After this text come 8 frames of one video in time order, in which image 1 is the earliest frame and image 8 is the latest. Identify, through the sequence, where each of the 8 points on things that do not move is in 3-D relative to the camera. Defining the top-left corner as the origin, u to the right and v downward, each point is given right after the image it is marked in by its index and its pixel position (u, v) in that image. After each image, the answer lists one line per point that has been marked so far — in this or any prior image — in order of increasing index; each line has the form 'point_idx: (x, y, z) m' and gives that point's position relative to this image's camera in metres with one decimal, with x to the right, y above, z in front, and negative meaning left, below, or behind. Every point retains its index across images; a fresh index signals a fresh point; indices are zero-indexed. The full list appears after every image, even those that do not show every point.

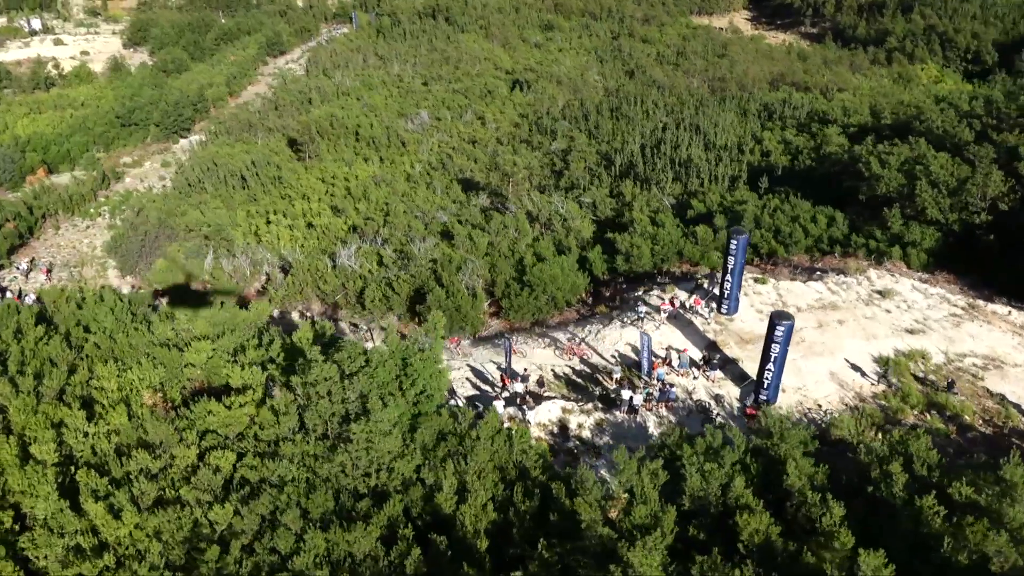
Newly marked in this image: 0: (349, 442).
0: (-3.7, -3.5, +19.4) m
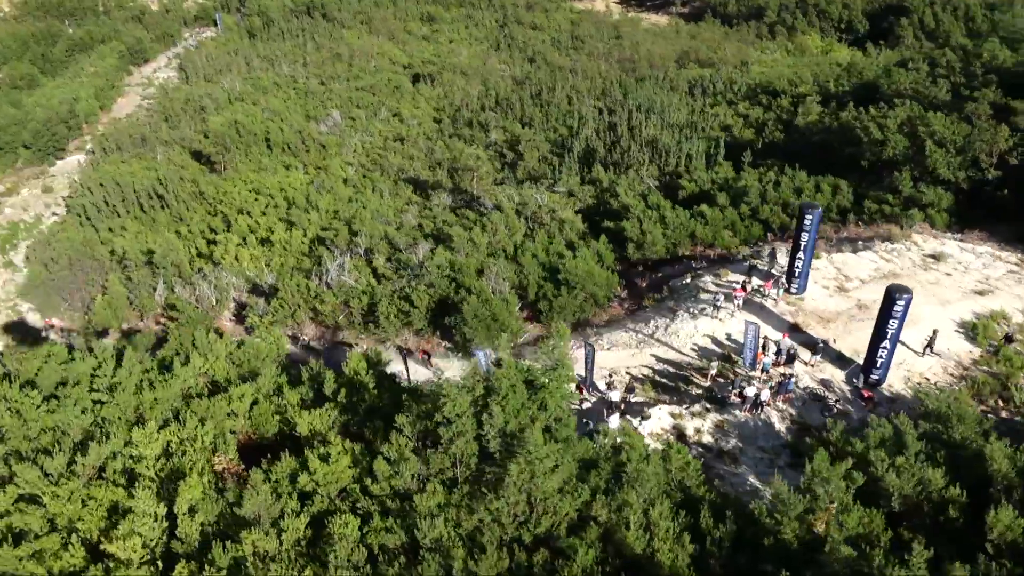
0: (-0.3, -3.9, +16.6) m
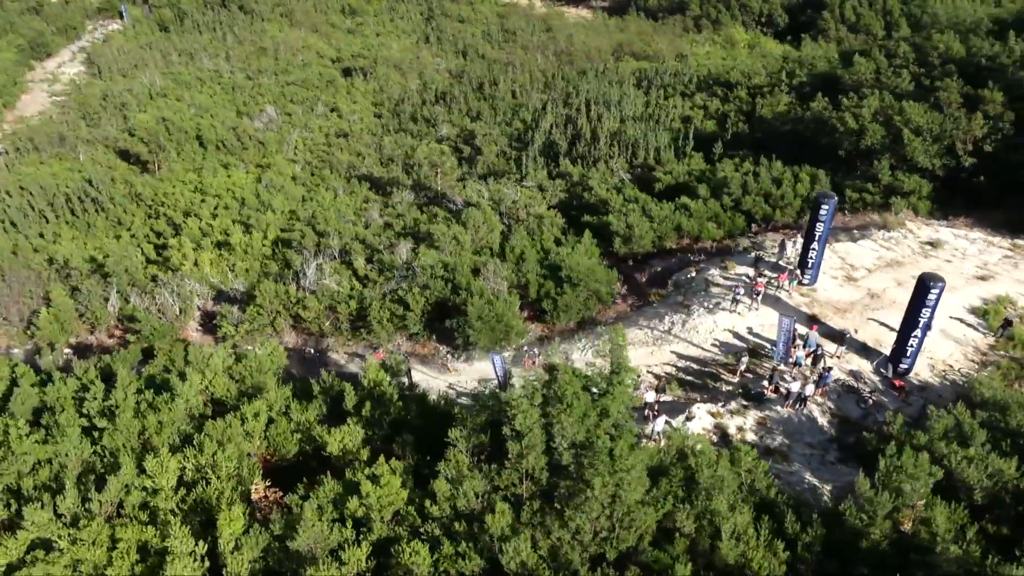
0: (+1.2, -3.9, +15.6) m
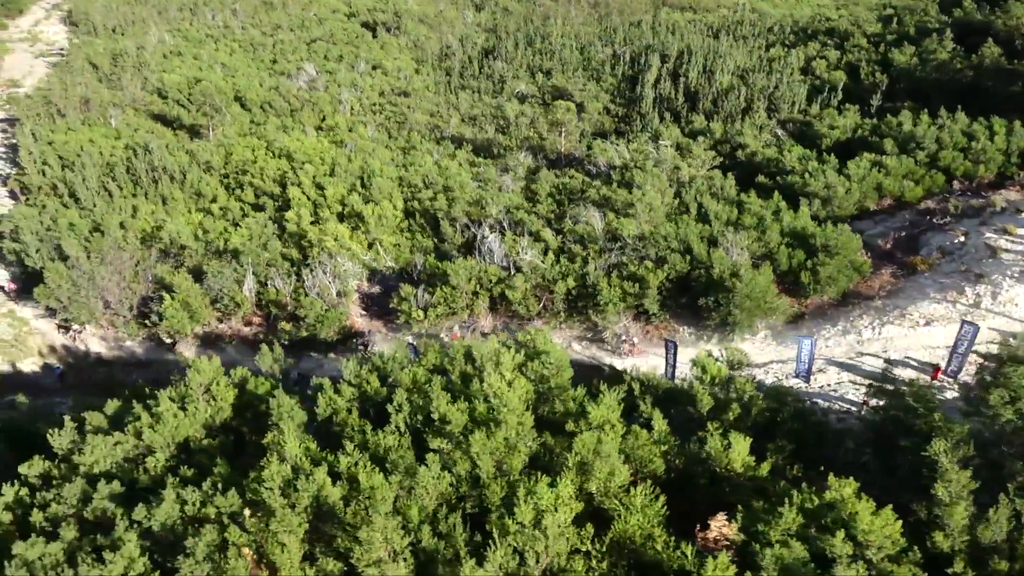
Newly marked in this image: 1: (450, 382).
0: (+9.4, -3.6, +12.7) m
1: (-1.4, -2.1, +18.5) m
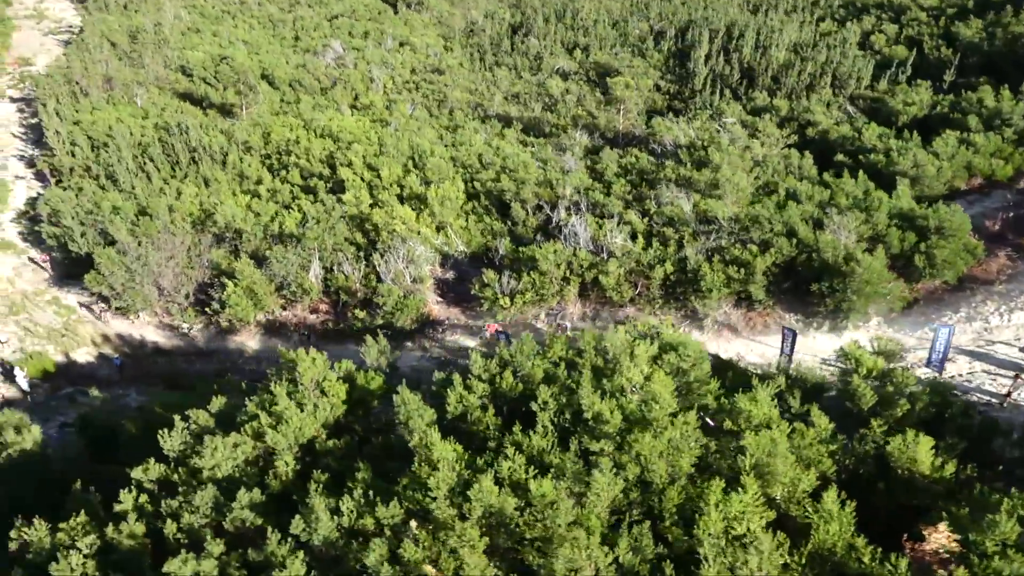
0: (+12.4, -3.4, +11.7) m
1: (+1.5, -1.8, +17.3) m
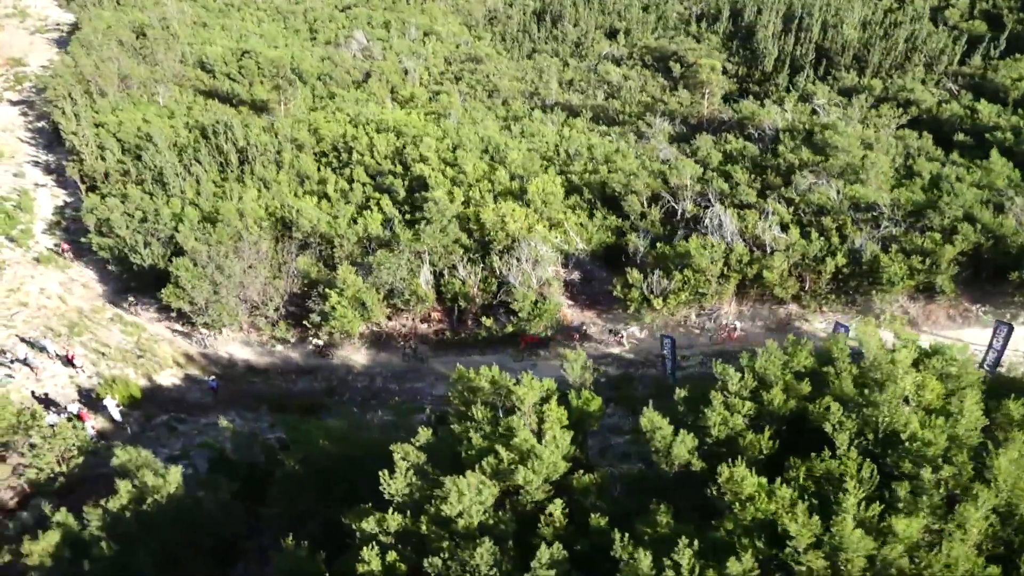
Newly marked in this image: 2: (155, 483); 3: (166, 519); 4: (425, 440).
0: (+17.3, -3.1, +10.2) m
1: (+6.1, -1.9, +15.4) m
2: (-7.9, -4.3, +18.7) m
3: (-7.4, -4.9, +18.0) m
4: (-1.6, -2.8, +15.9) m
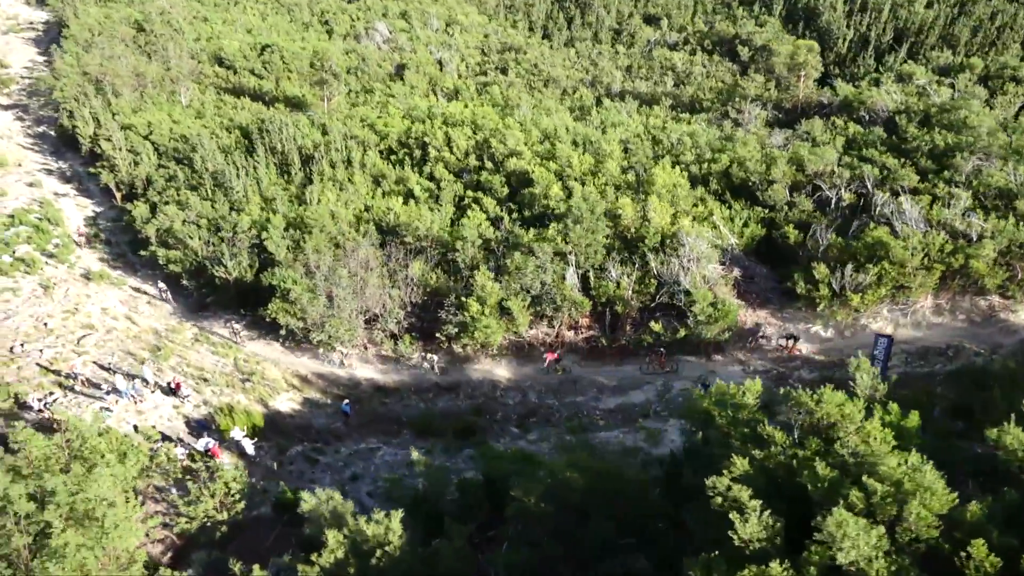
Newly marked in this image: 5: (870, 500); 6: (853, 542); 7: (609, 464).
0: (+23.0, -2.5, +9.3) m
1: (+11.5, -1.7, +13.7) m
2: (-2.6, -4.7, +16.2) m
3: (-2.0, -5.2, +15.5) m
4: (+3.8, -3.0, +13.7) m
5: (+5.2, -3.1, +12.4) m
6: (+4.7, -3.5, +11.4) m
7: (+2.0, -3.7, +17.9) m
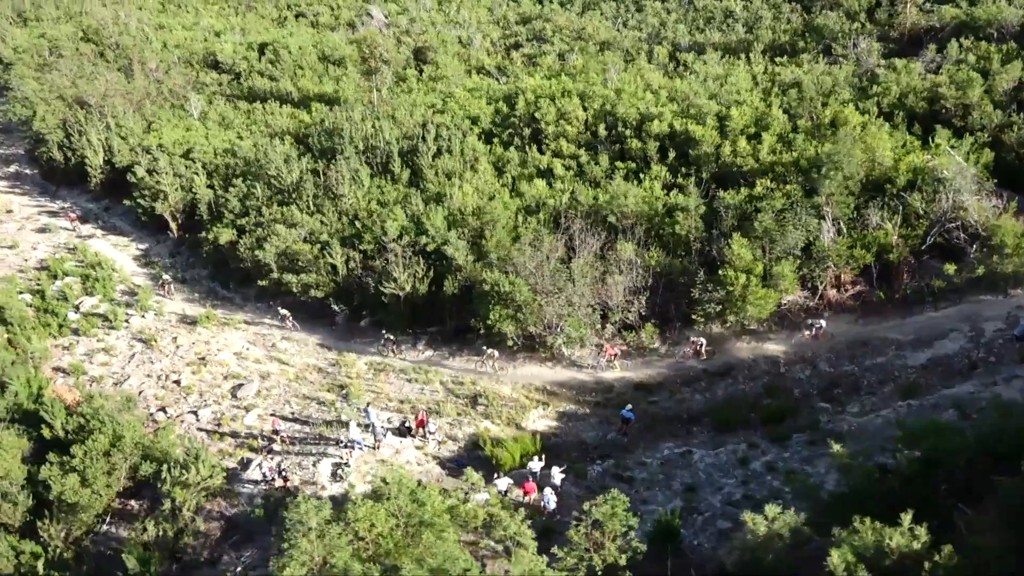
0: (+32.0, +1.9, +10.3) m
1: (+19.9, +1.0, +13.1) m
2: (+6.2, -4.1, +13.6) m
3: (+7.0, -4.5, +13.0) m
4: (+12.6, -1.5, +12.0) m
5: (+14.2, -1.4, +11.0) m
6: (+13.9, -1.8, +9.9) m
7: (+10.4, -2.4, +15.9) m
